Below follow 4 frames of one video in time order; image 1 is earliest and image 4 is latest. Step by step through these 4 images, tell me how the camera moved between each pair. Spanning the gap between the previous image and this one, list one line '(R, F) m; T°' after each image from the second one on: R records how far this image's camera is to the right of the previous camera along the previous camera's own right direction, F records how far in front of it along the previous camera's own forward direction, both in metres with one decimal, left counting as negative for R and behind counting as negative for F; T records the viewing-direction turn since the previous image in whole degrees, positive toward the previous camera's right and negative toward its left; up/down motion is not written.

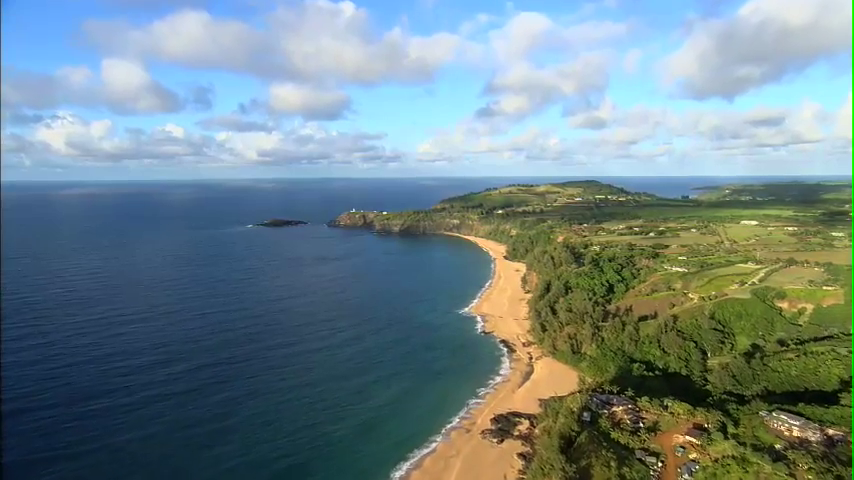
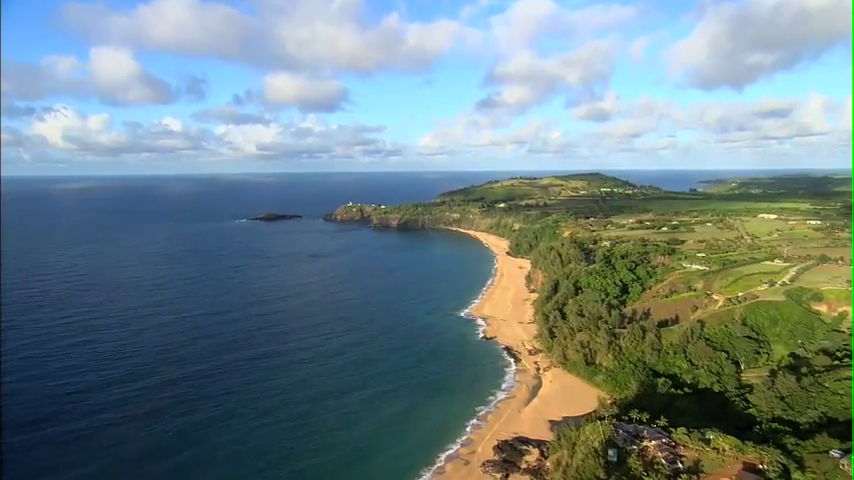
(+0.6, +6.0) m; 0°
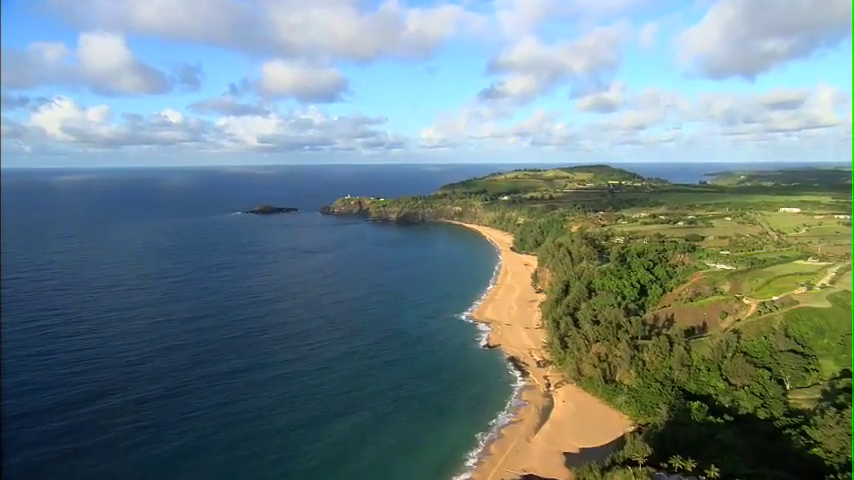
(+0.6, +6.0) m; 0°
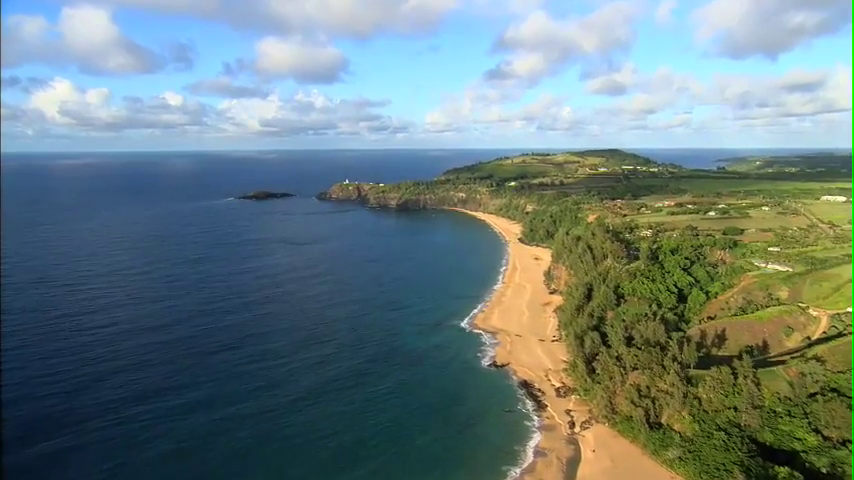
(+0.8, +9.3) m; 0°
